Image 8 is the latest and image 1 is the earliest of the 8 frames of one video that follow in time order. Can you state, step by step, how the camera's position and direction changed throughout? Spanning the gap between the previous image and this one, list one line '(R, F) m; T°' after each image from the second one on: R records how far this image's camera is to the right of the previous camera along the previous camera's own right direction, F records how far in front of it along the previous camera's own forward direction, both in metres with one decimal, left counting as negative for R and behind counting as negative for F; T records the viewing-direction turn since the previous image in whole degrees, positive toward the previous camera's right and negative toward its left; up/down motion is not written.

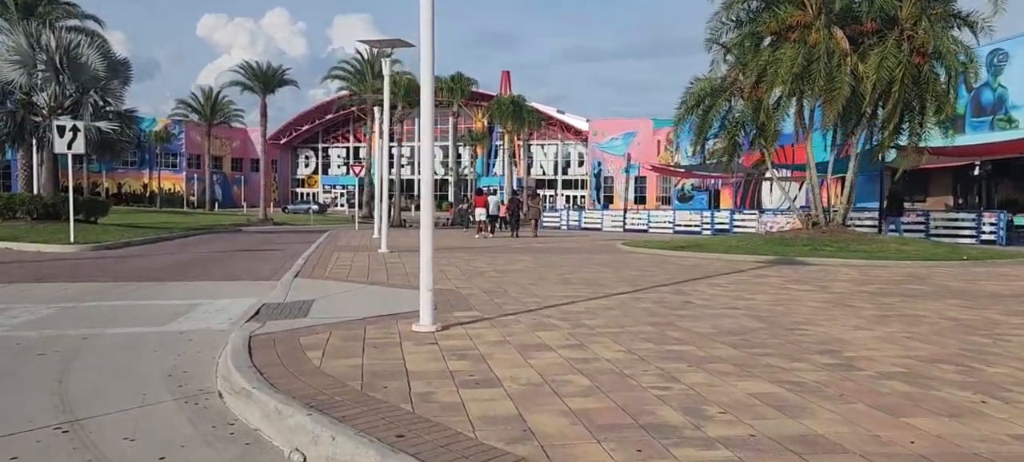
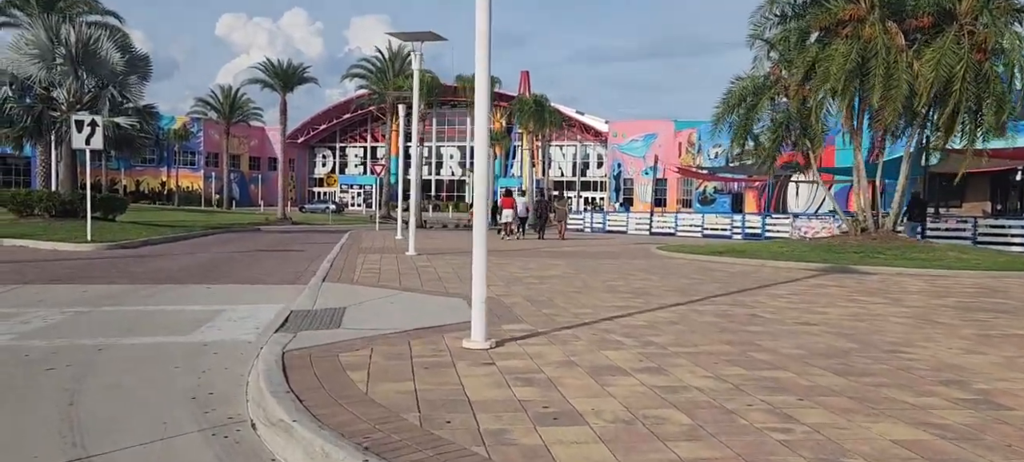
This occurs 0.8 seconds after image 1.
(-0.5, +0.9) m; -1°
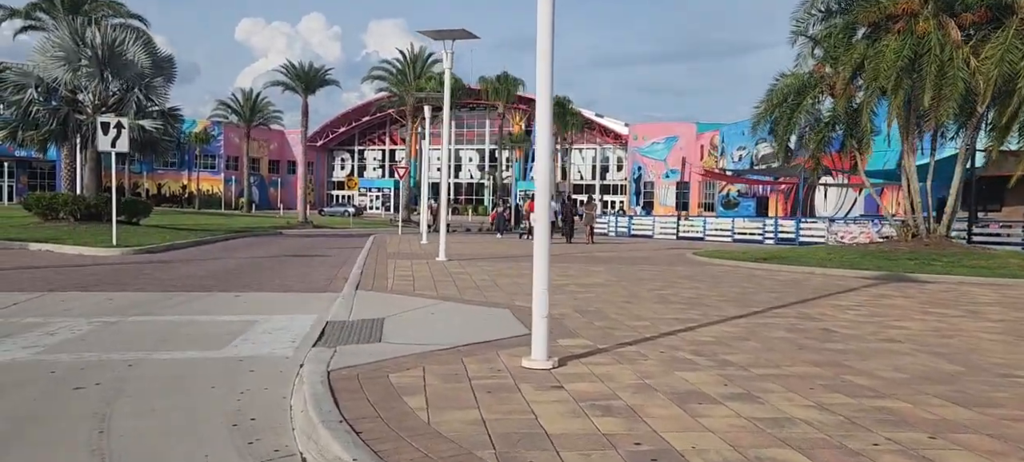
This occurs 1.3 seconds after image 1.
(-0.4, +0.7) m; -1°
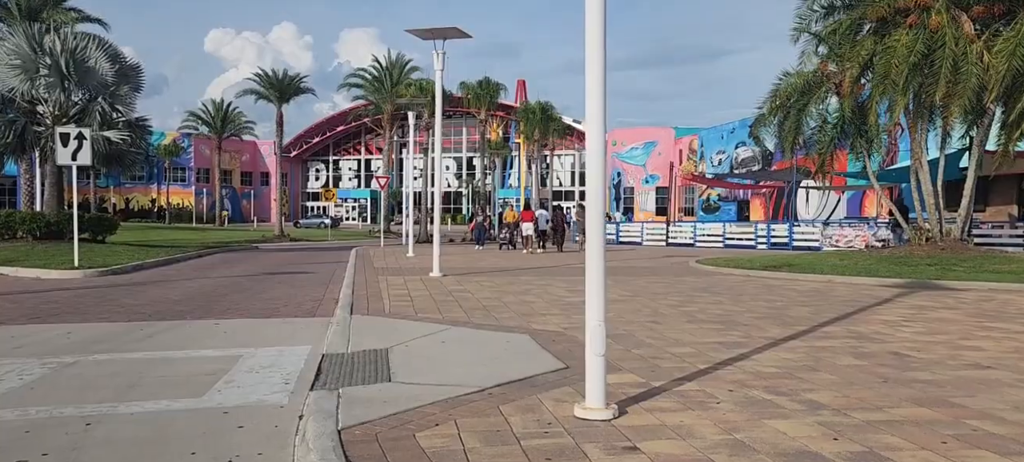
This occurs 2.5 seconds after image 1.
(-0.5, +1.3) m; +2°
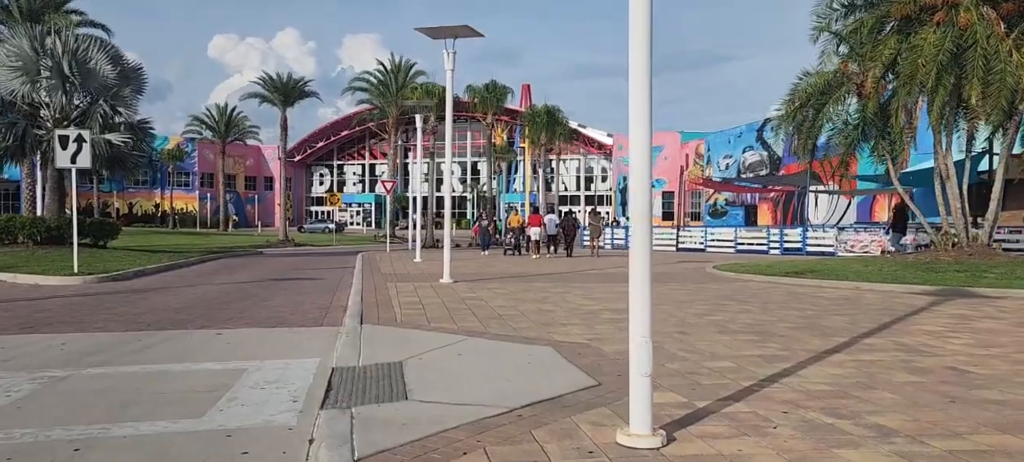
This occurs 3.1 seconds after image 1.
(-0.2, +0.6) m; 0°
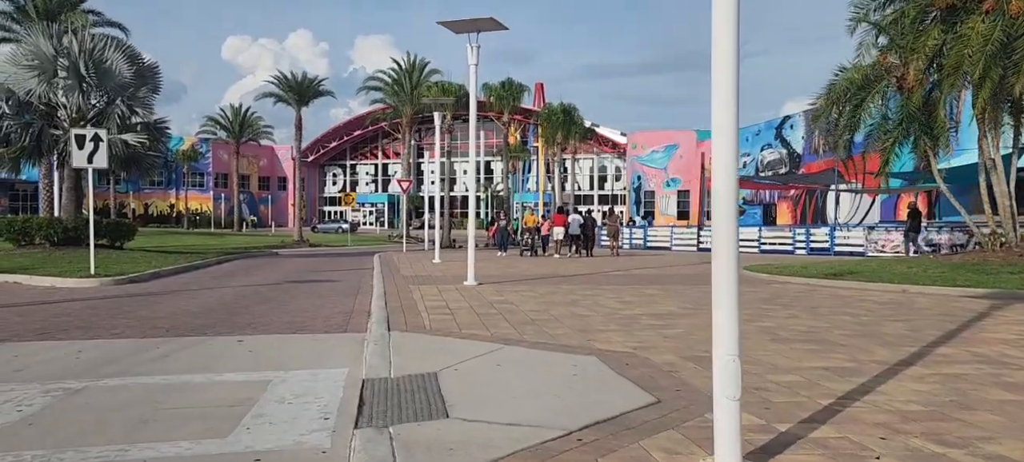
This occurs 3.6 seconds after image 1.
(-0.3, +0.7) m; -1°
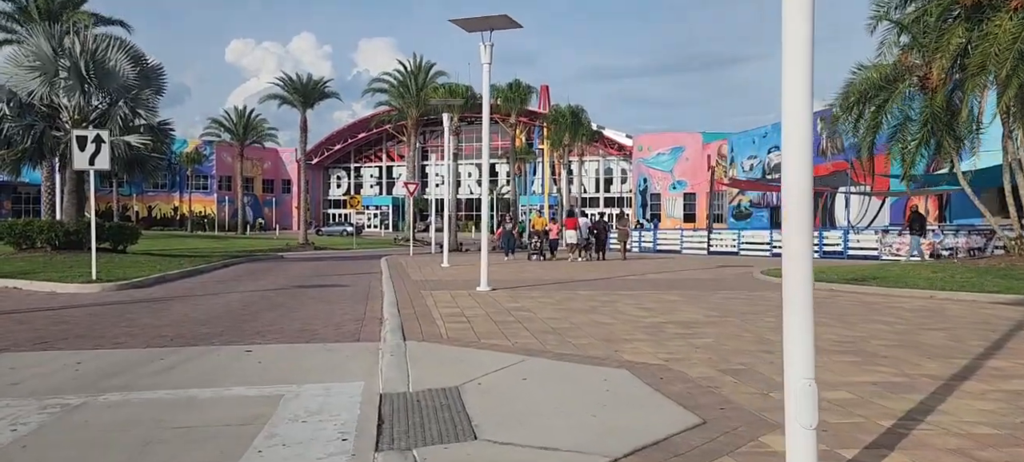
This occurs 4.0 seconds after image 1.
(-0.2, +0.5) m; 0°
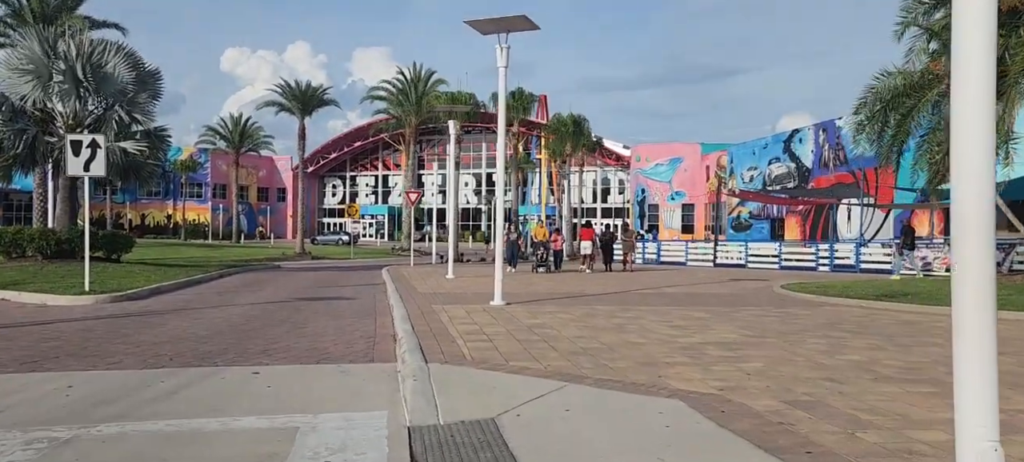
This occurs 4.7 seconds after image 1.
(-0.5, +0.8) m; 0°
